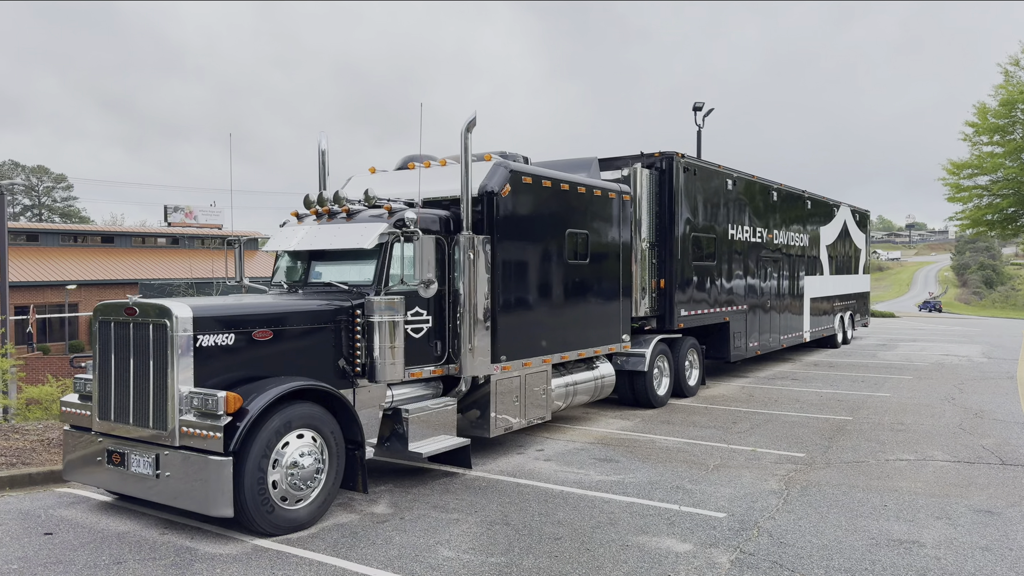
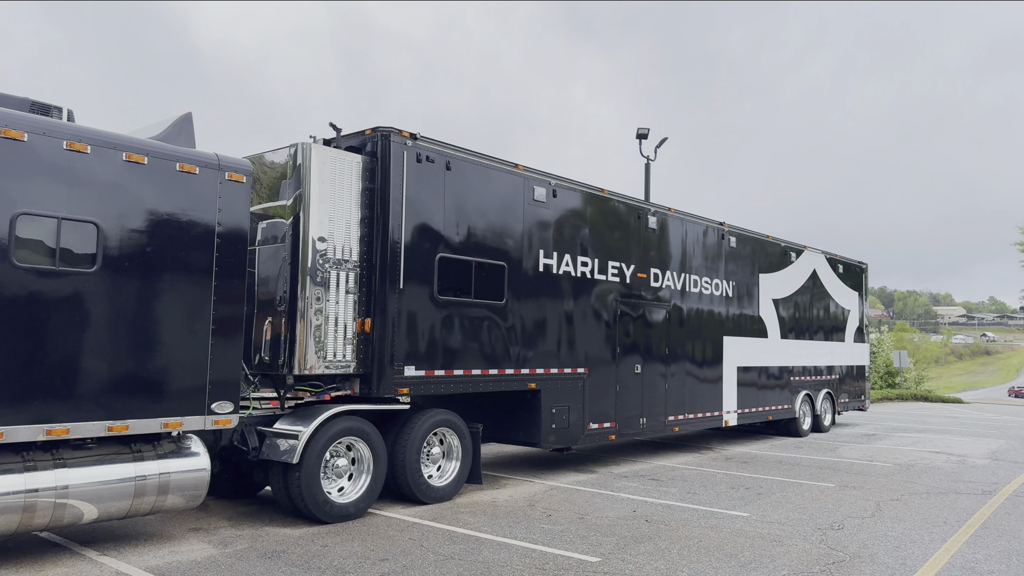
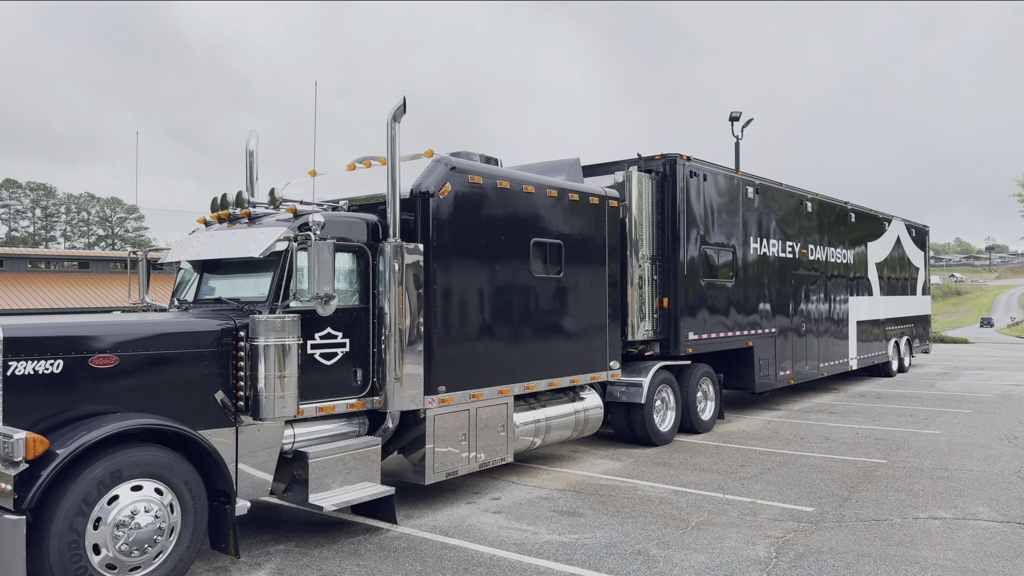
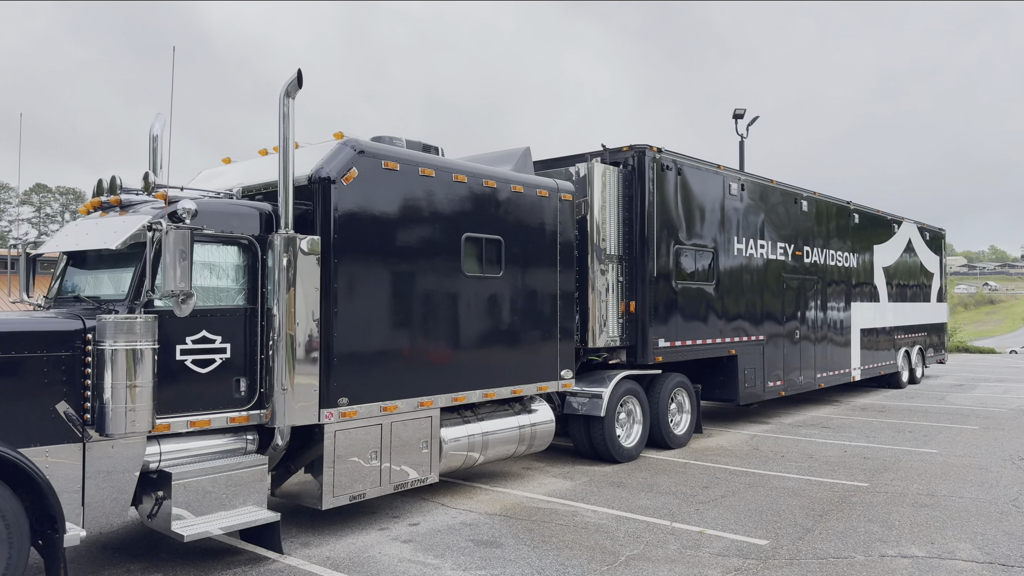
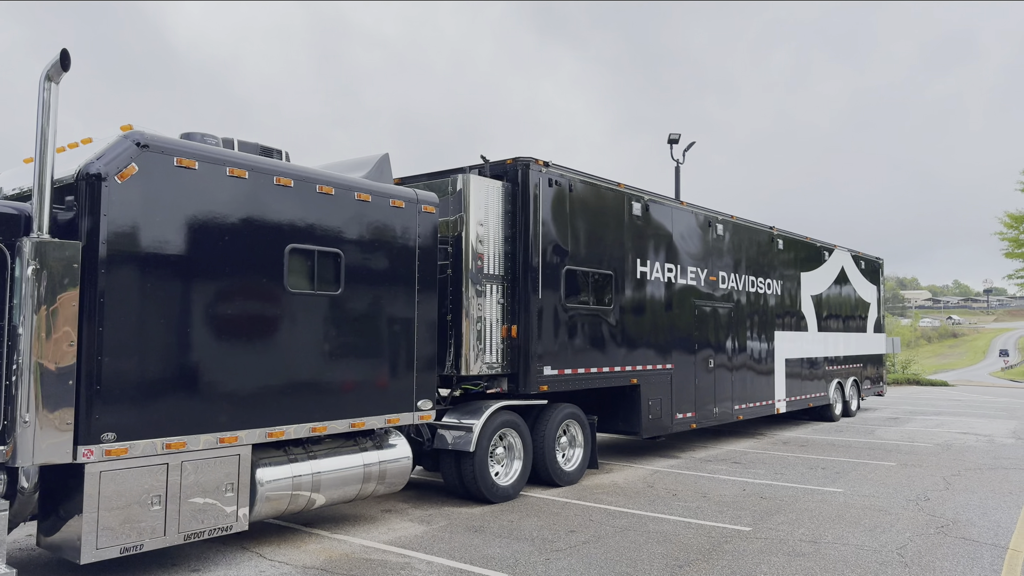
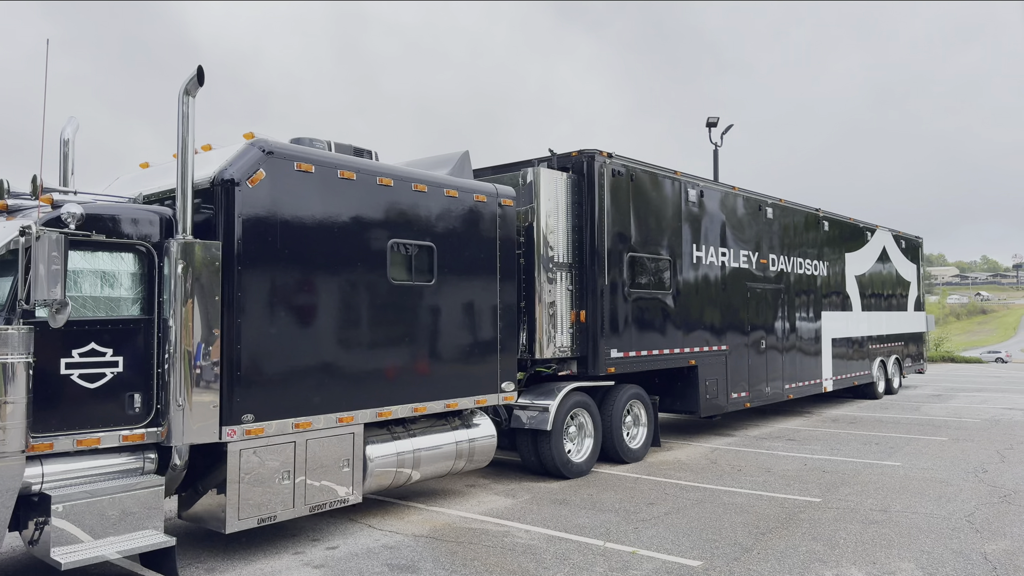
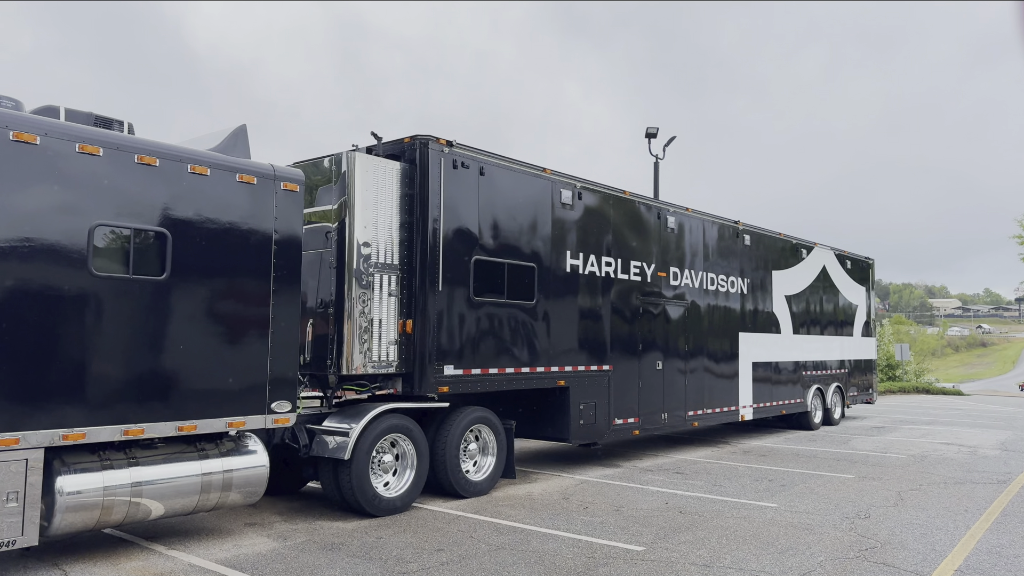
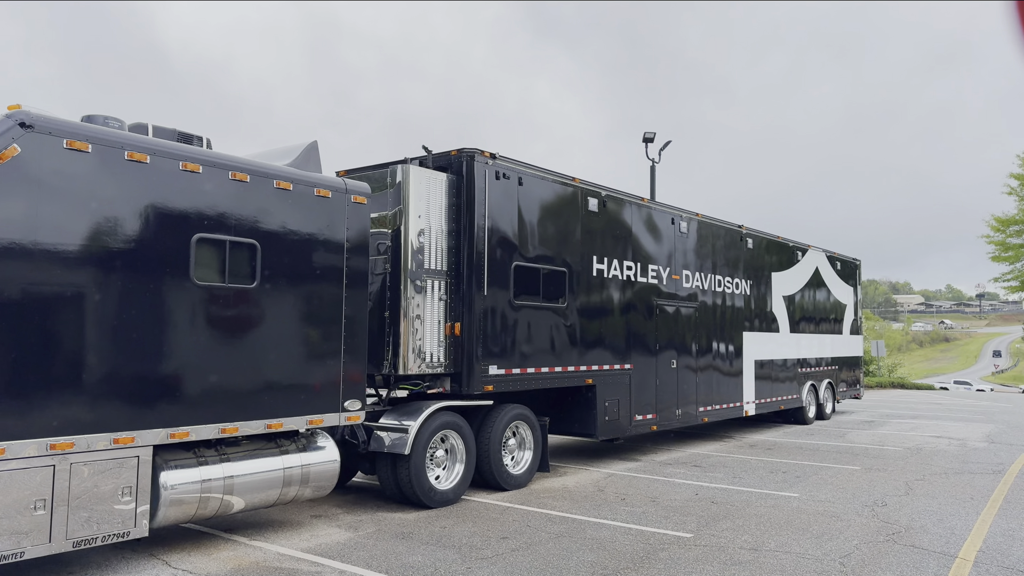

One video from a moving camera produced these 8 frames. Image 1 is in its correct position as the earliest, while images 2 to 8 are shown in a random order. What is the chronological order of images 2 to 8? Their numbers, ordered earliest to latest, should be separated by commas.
3, 4, 6, 5, 8, 7, 2
